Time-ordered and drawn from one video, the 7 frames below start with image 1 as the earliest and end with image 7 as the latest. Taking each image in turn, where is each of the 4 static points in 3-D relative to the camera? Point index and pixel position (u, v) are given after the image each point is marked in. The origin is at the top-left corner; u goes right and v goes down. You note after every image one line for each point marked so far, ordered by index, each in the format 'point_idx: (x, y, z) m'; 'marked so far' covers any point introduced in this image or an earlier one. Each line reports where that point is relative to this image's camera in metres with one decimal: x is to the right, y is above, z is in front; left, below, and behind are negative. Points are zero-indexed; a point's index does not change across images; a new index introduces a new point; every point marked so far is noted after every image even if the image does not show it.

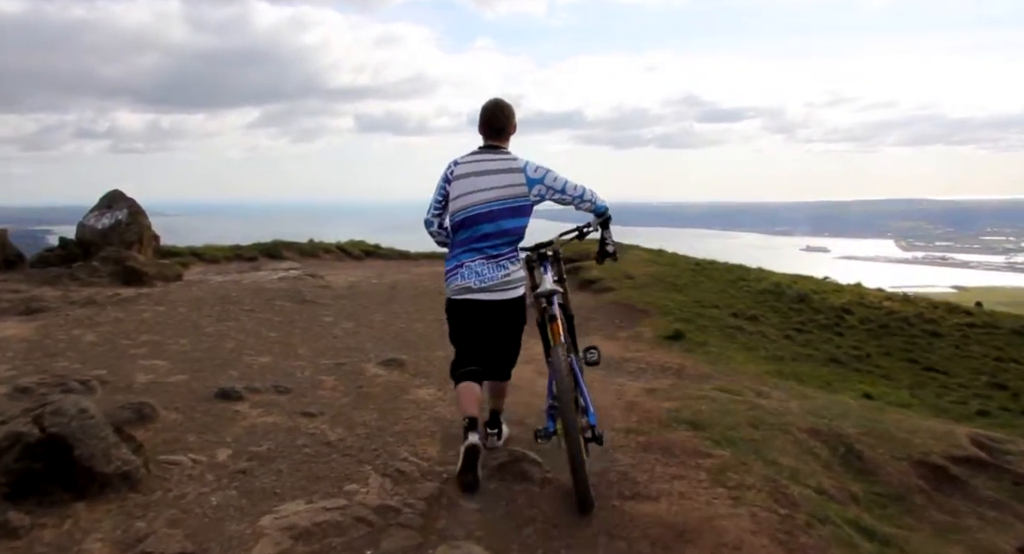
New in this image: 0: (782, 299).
0: (+3.4, -0.3, +8.9) m
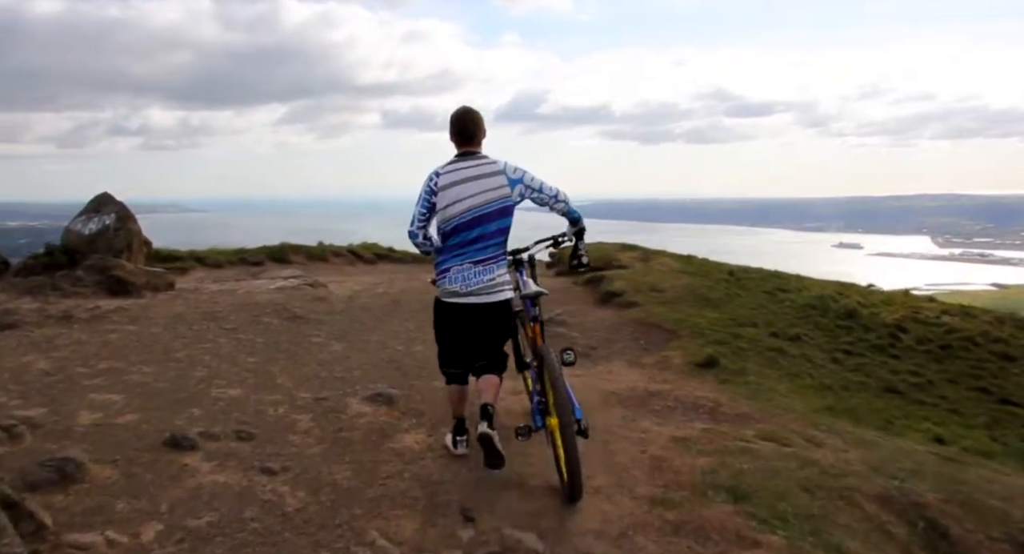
0: (+3.5, -0.4, +8.0) m
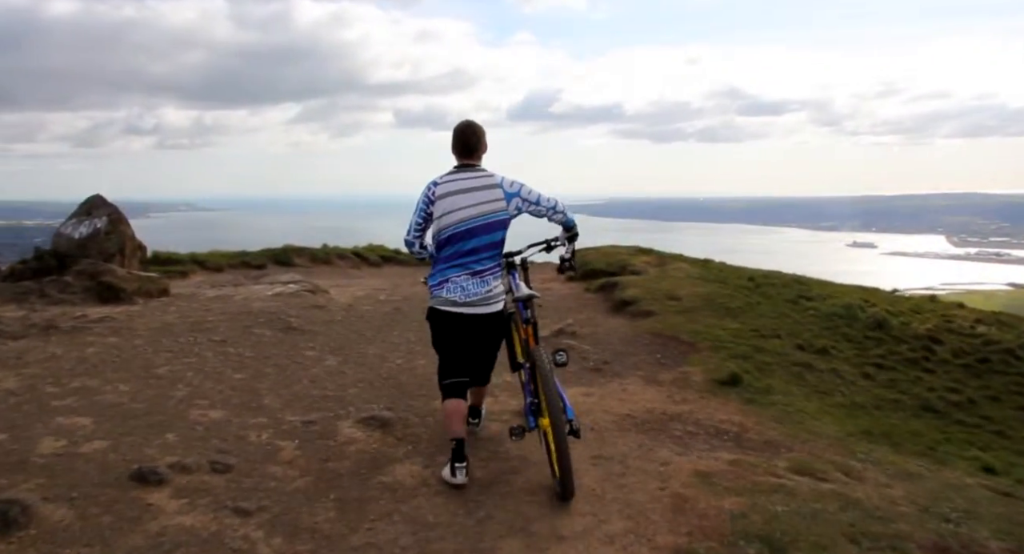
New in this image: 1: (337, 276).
0: (+3.6, -0.5, +7.5) m
1: (-2.9, 0.0, +11.5) m
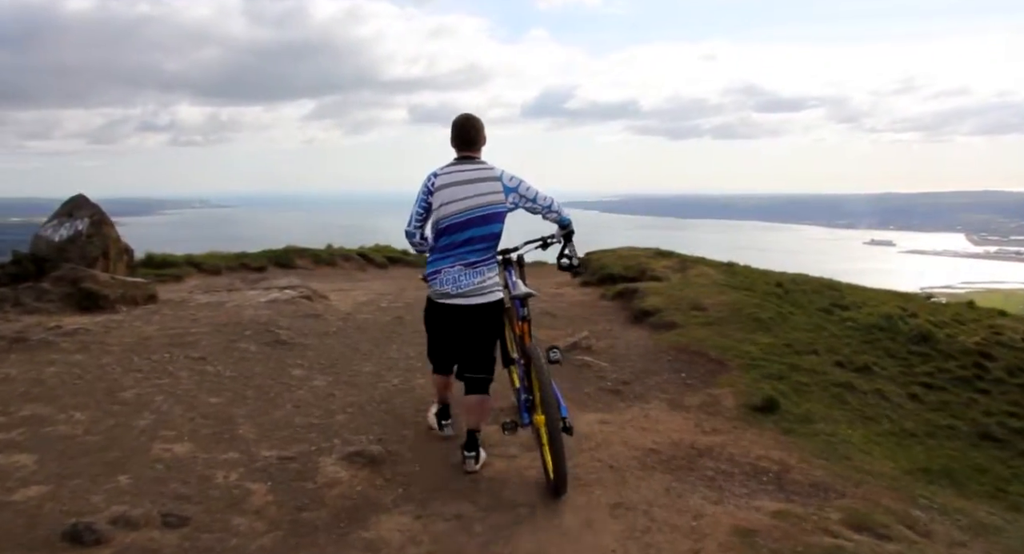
0: (+3.7, -0.6, +6.8) m
1: (-2.7, -0.1, +11.0) m
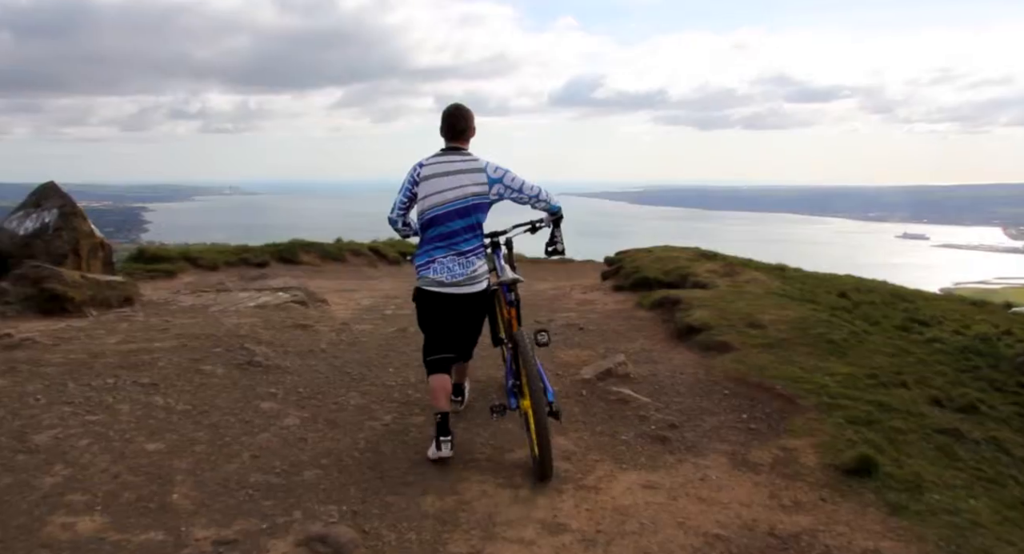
0: (+3.9, -0.7, +5.6) m
1: (-2.4, 0.0, +10.0) m
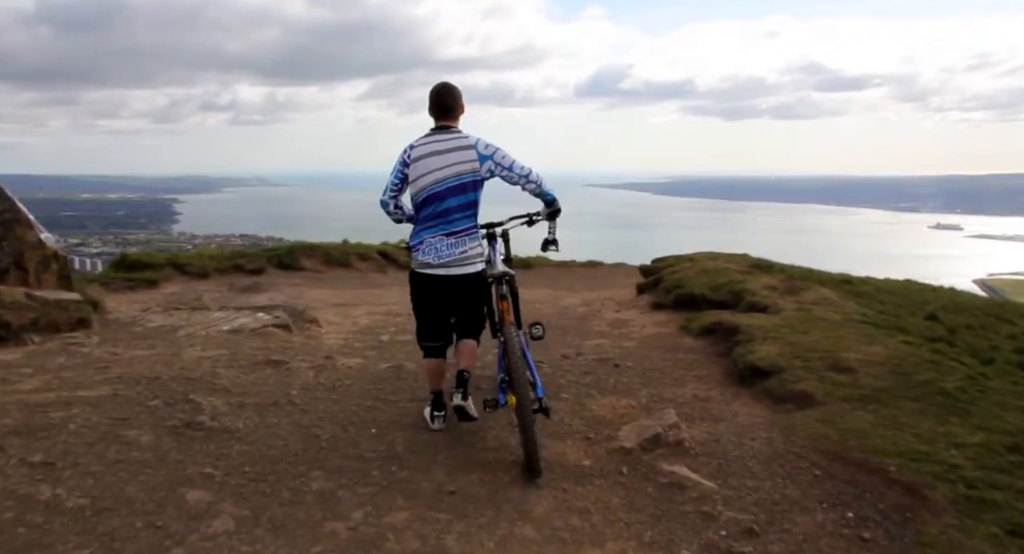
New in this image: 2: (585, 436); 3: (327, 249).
0: (+4.0, -0.9, +4.3) m
1: (-2.1, -0.1, +8.9) m
2: (+0.4, -0.9, +4.1) m
3: (-2.8, +0.4, +10.7) m
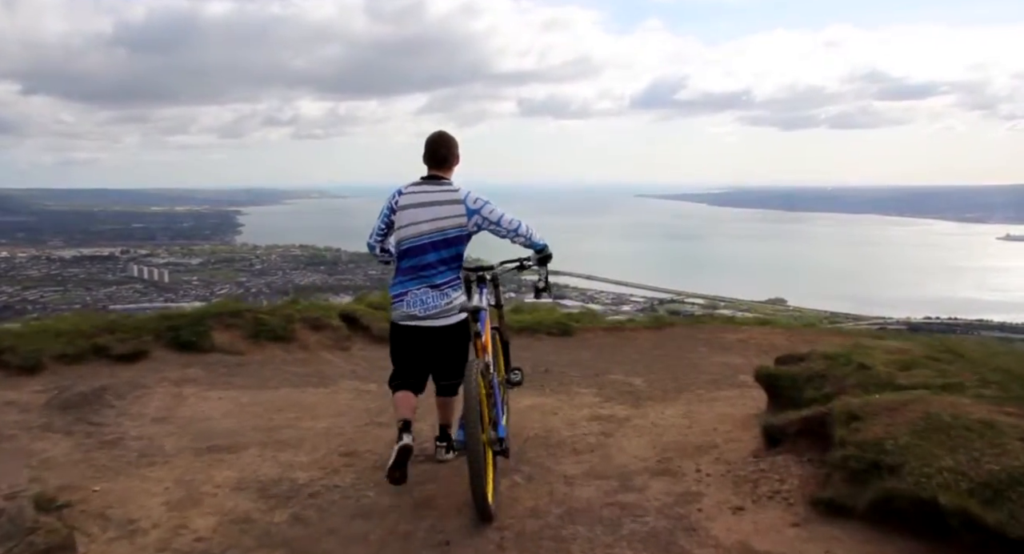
0: (+3.8, -1.6, +0.2) m
1: (-1.9, -0.9, +5.3) m
2: (+0.2, -1.6, +0.2) m
3: (-2.5, -0.4, +7.1) m
